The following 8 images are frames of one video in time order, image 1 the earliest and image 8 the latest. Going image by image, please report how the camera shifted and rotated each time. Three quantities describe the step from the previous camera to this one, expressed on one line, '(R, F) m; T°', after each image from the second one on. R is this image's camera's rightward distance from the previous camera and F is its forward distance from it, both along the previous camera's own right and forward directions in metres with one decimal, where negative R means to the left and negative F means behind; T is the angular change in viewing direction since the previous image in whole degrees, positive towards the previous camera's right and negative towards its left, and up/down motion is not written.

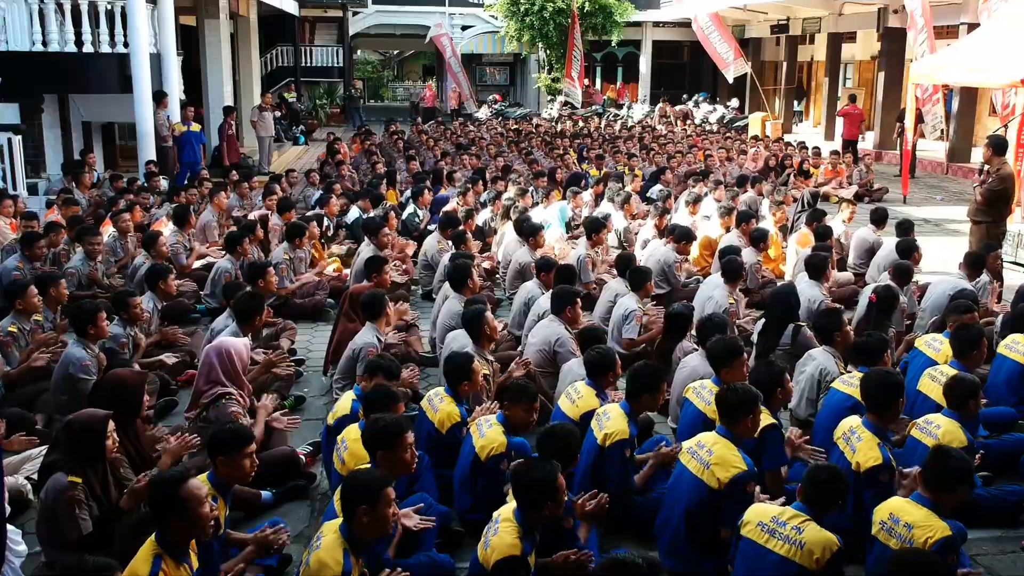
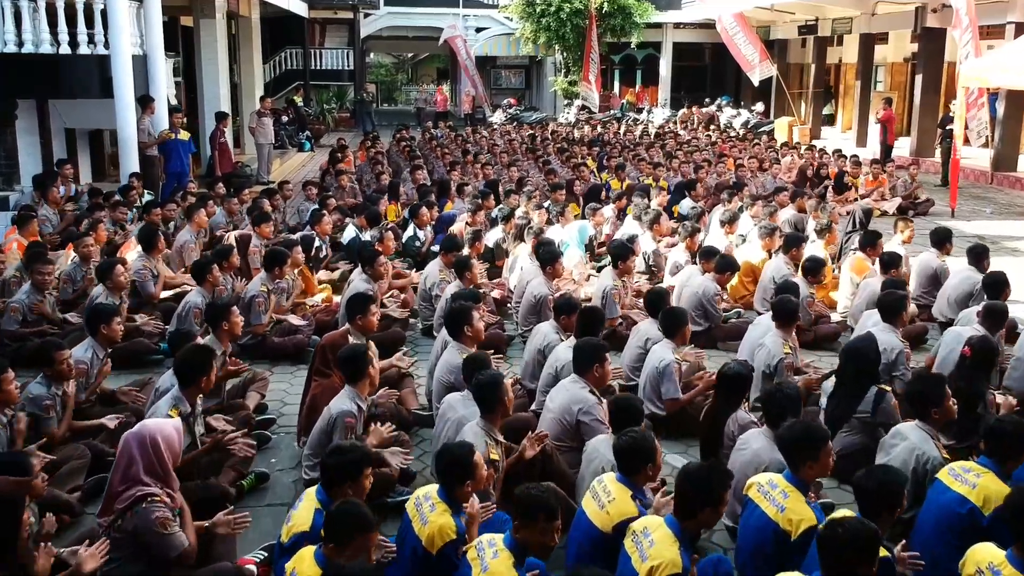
(0.0, +1.0) m; -1°
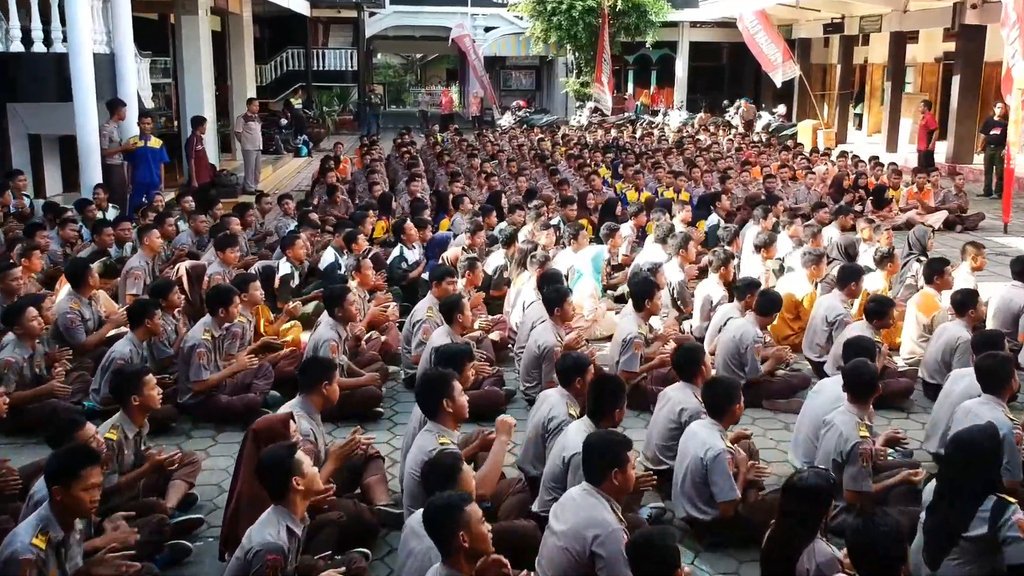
(+0.1, +1.1) m; -1°
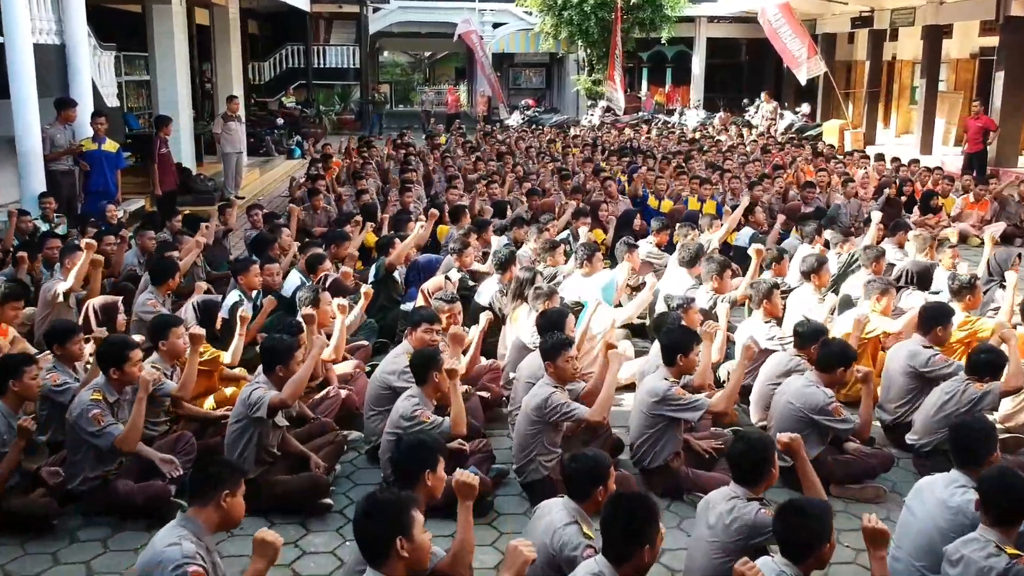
(+0.1, +1.2) m; -1°
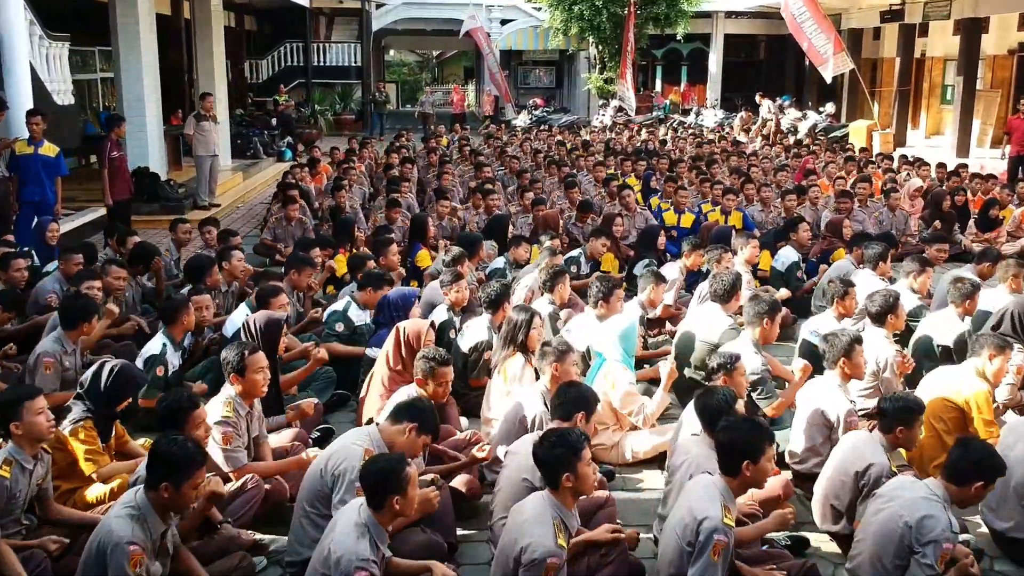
(+0.1, +1.2) m; -1°
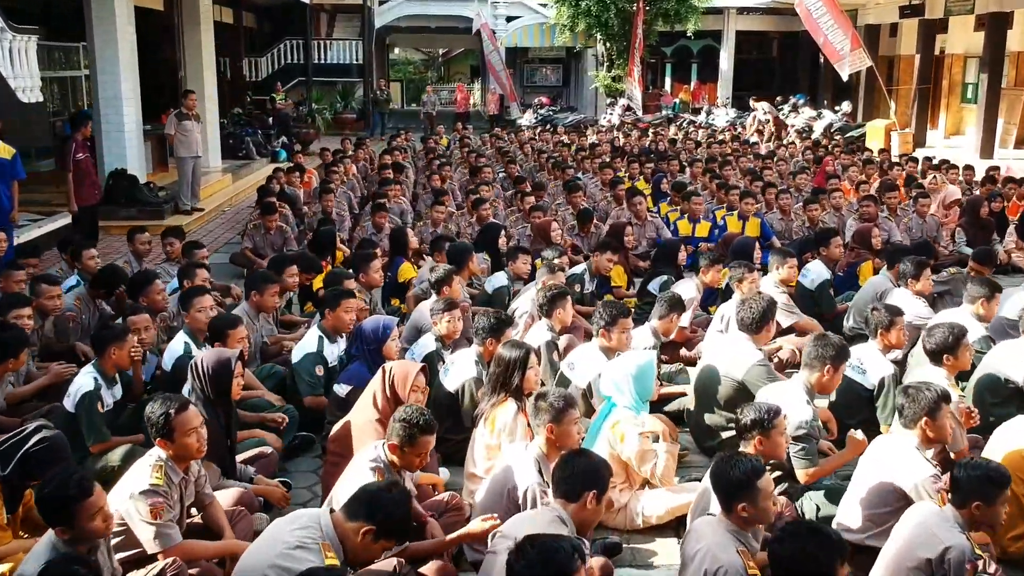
(+0.1, +0.7) m; 0°
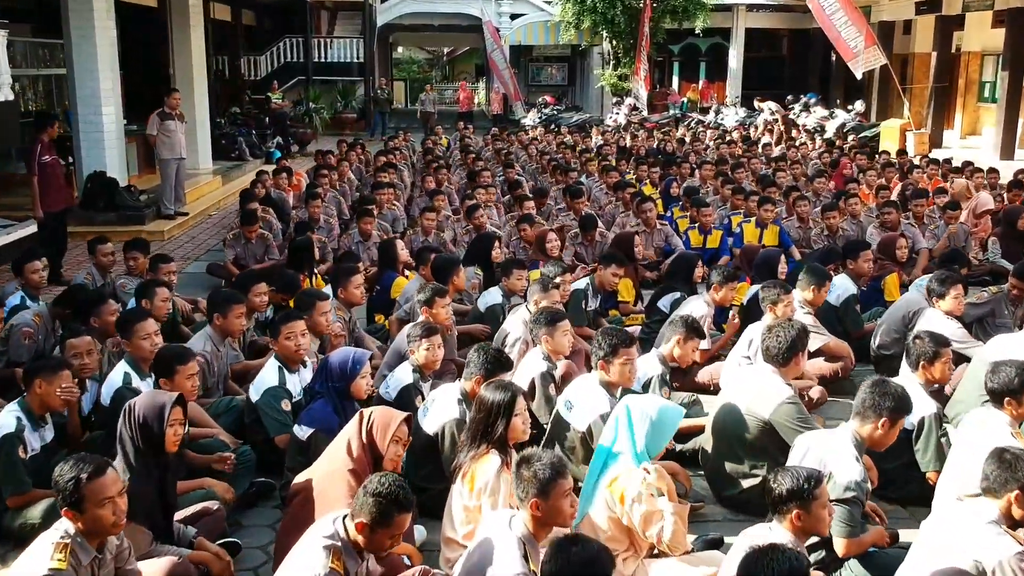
(+0.1, +0.5) m; 0°
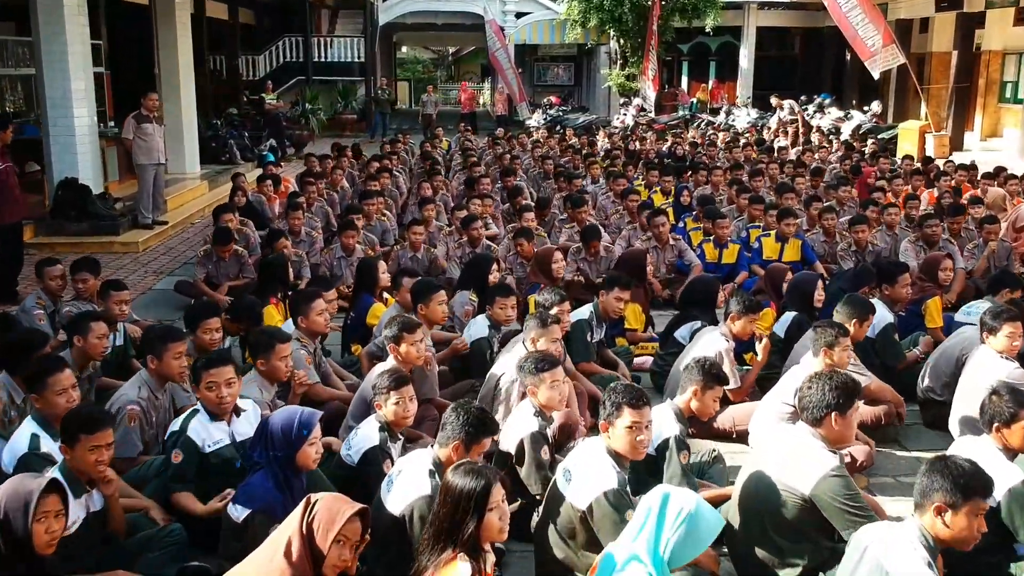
(+0.1, +0.6) m; 0°
